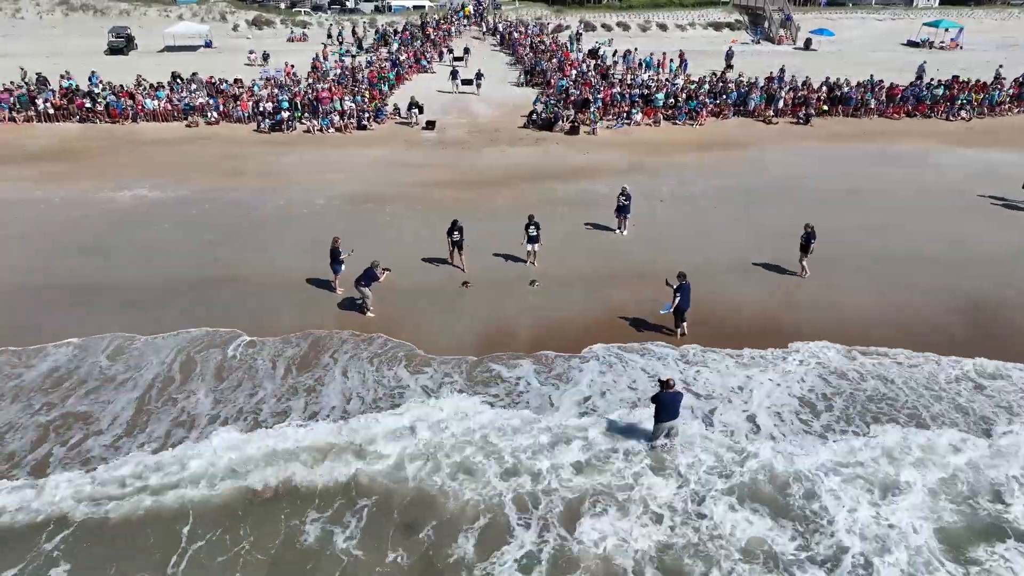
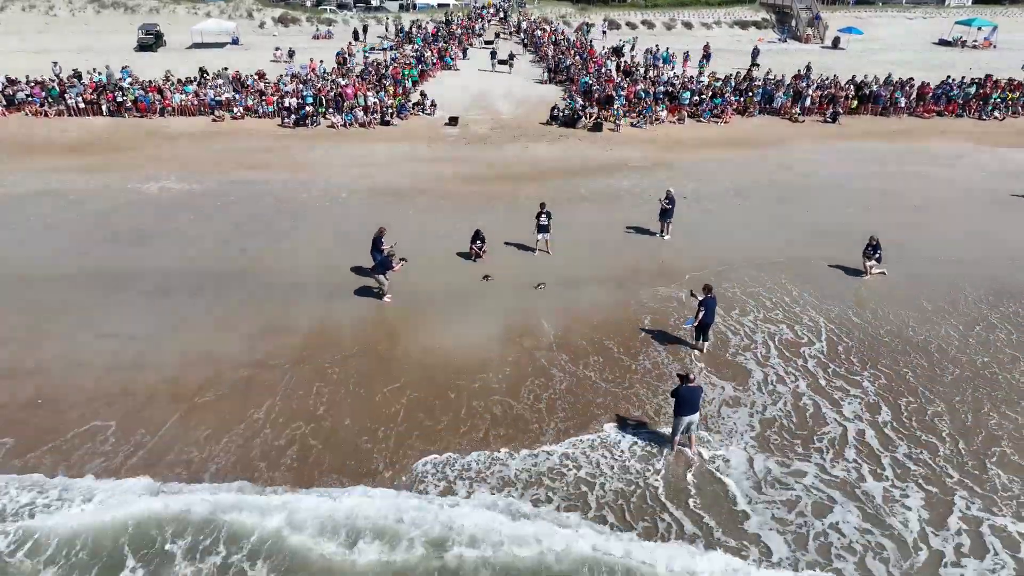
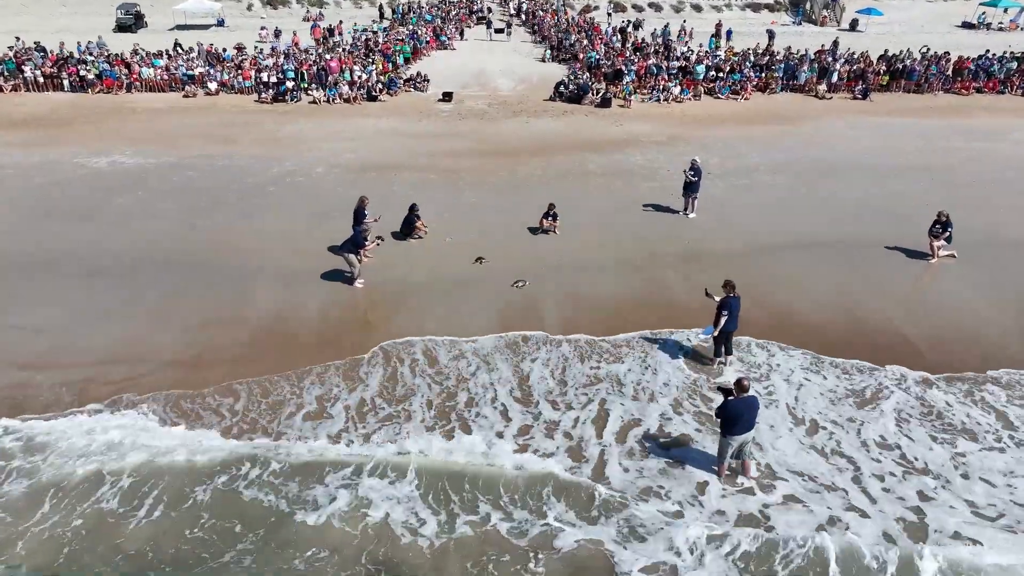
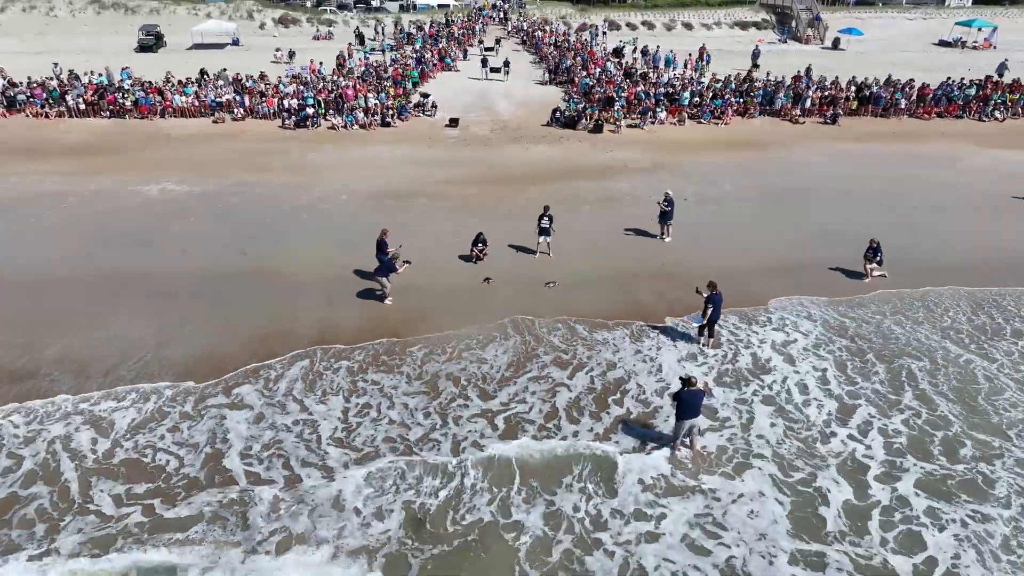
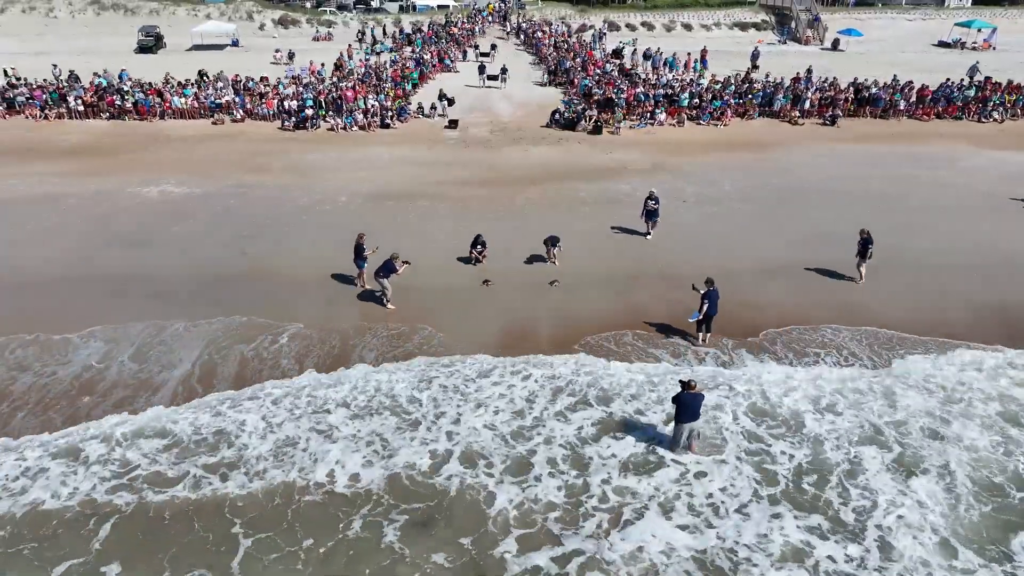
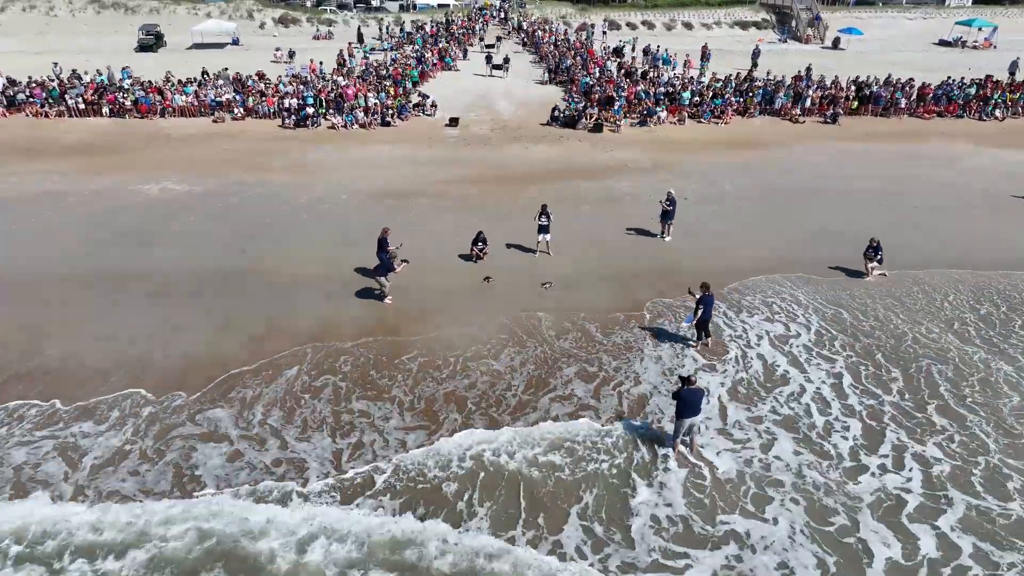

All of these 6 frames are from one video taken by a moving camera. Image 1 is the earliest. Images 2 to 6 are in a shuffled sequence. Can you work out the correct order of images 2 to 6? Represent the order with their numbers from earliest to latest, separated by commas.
5, 4, 6, 2, 3
